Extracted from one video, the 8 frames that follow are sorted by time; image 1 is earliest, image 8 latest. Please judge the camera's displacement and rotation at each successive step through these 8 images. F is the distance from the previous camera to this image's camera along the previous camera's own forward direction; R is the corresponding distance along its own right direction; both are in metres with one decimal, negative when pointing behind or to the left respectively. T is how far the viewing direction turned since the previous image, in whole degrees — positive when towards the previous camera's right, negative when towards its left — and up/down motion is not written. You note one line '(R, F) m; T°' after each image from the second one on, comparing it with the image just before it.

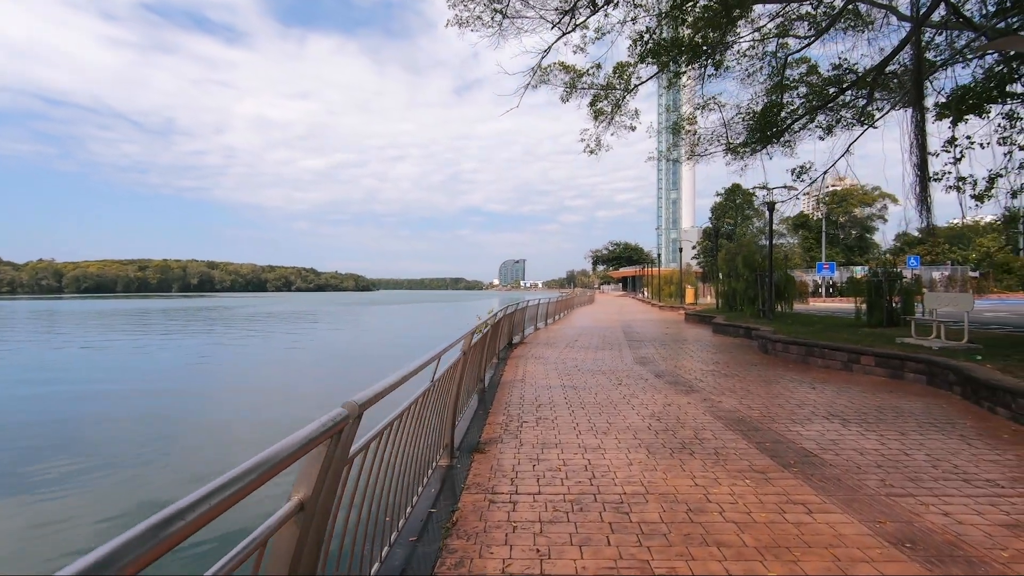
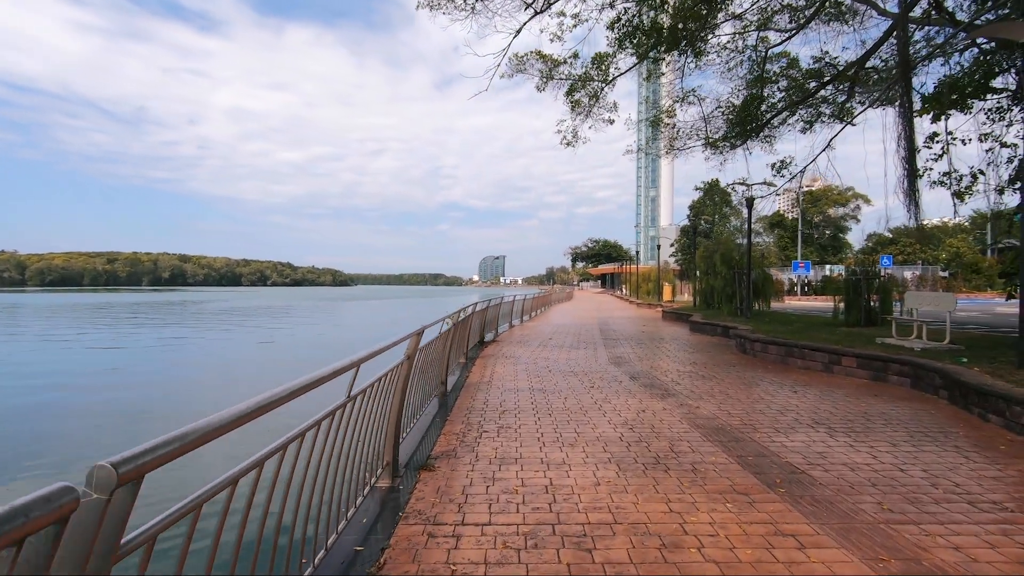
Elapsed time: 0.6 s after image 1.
(+0.2, +0.5) m; +2°
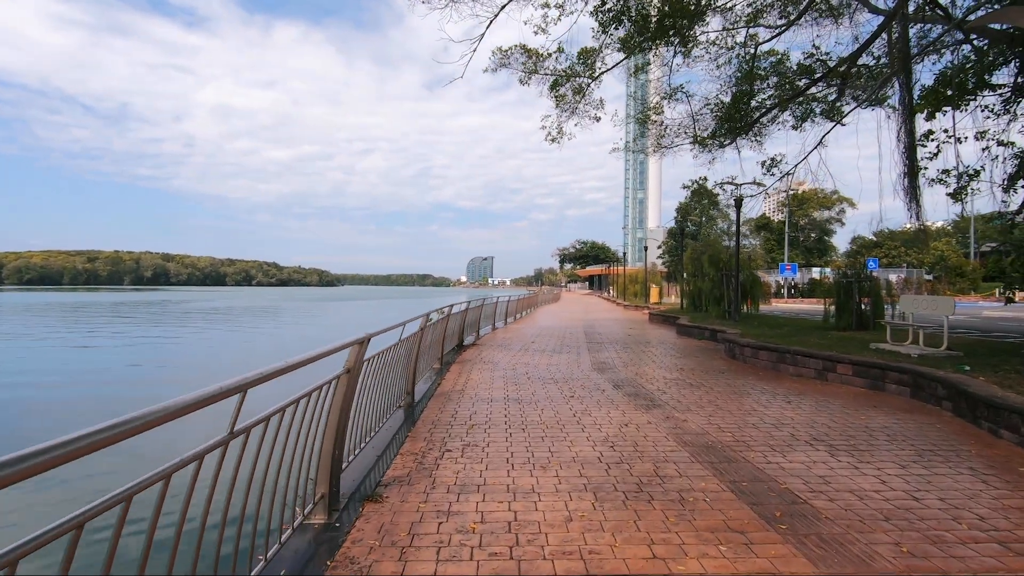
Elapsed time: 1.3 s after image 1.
(+0.2, +0.5) m; +1°
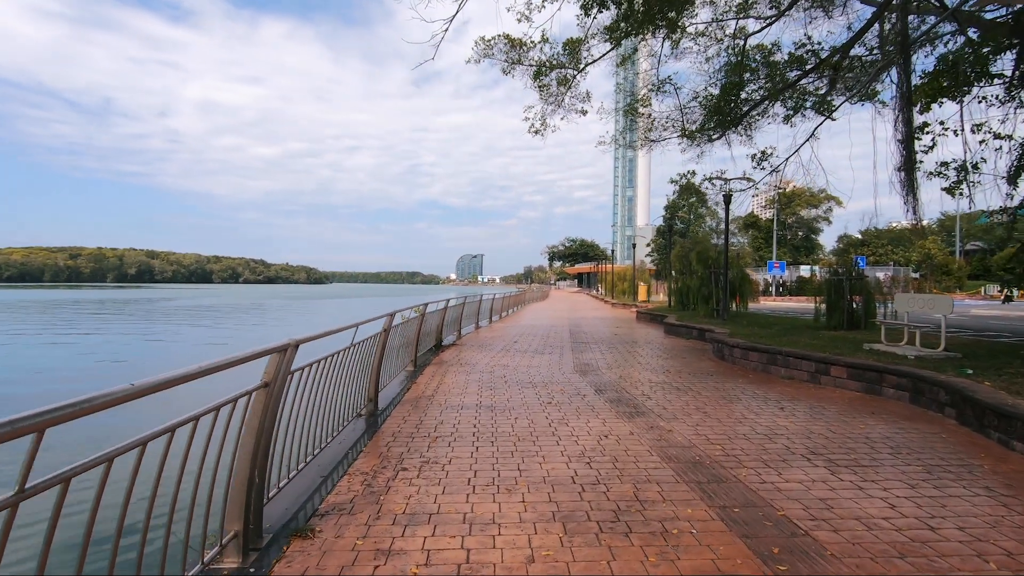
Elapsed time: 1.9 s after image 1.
(+0.2, +0.5) m; +1°
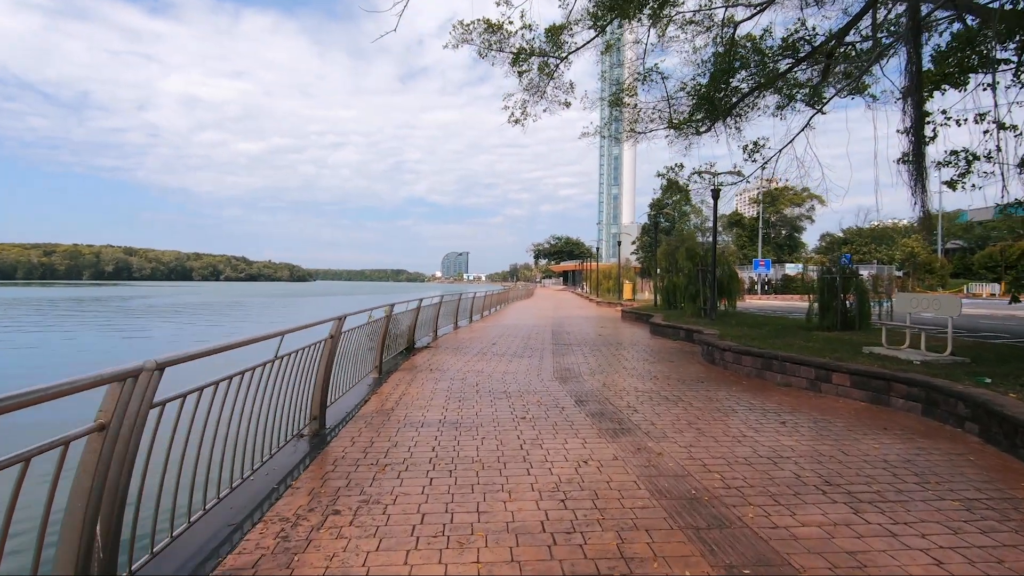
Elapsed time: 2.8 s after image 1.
(+0.2, +0.7) m; +2°
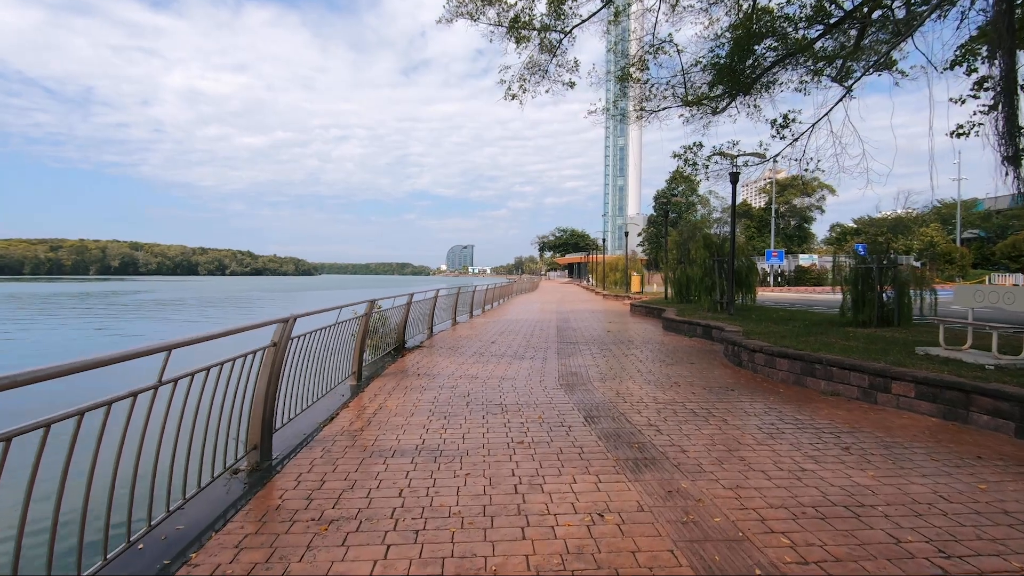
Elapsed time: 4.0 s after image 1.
(+0.1, +1.1) m; -1°
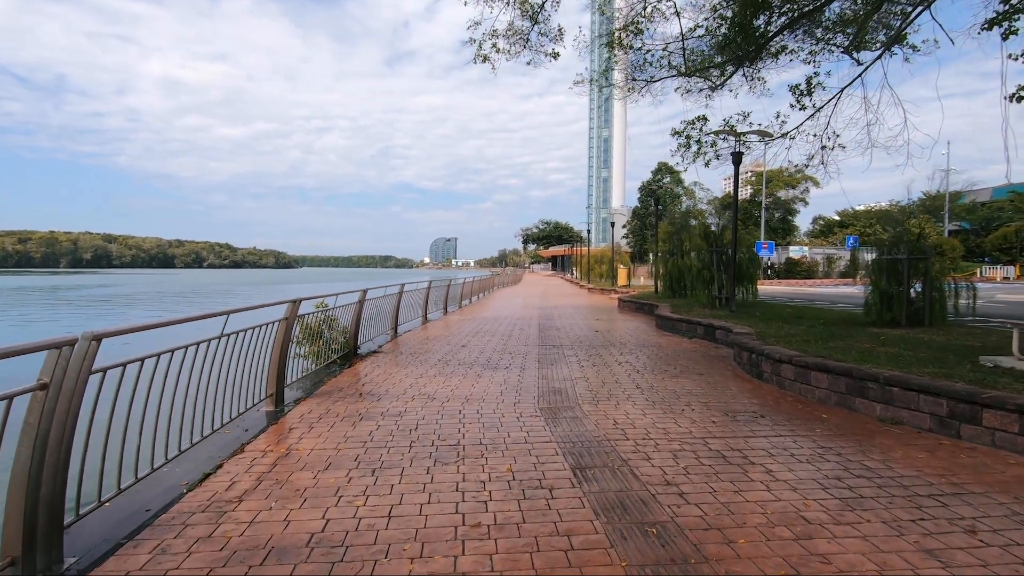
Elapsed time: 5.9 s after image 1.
(+0.2, +1.6) m; +2°
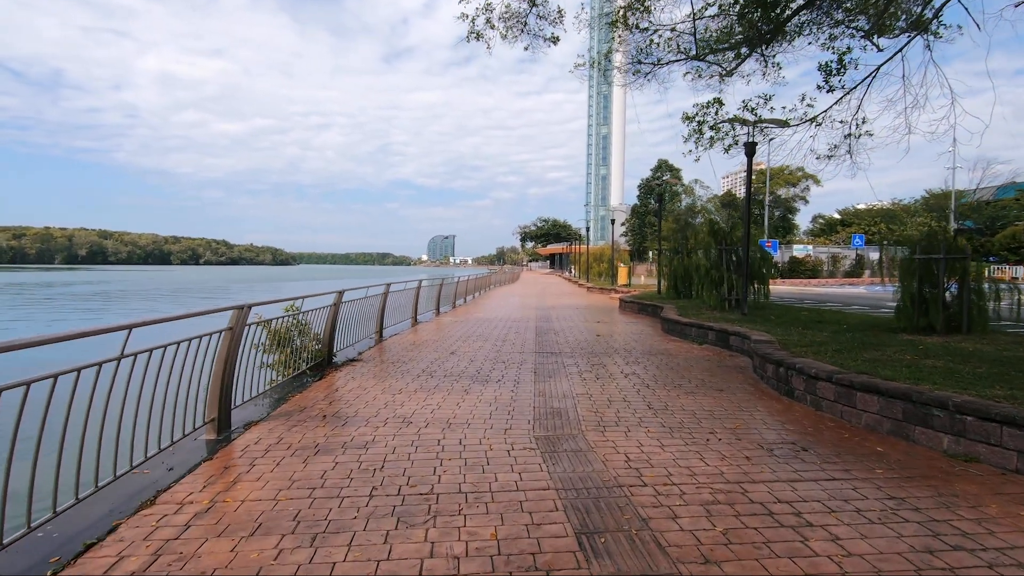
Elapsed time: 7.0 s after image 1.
(+0.1, +0.9) m; 0°
